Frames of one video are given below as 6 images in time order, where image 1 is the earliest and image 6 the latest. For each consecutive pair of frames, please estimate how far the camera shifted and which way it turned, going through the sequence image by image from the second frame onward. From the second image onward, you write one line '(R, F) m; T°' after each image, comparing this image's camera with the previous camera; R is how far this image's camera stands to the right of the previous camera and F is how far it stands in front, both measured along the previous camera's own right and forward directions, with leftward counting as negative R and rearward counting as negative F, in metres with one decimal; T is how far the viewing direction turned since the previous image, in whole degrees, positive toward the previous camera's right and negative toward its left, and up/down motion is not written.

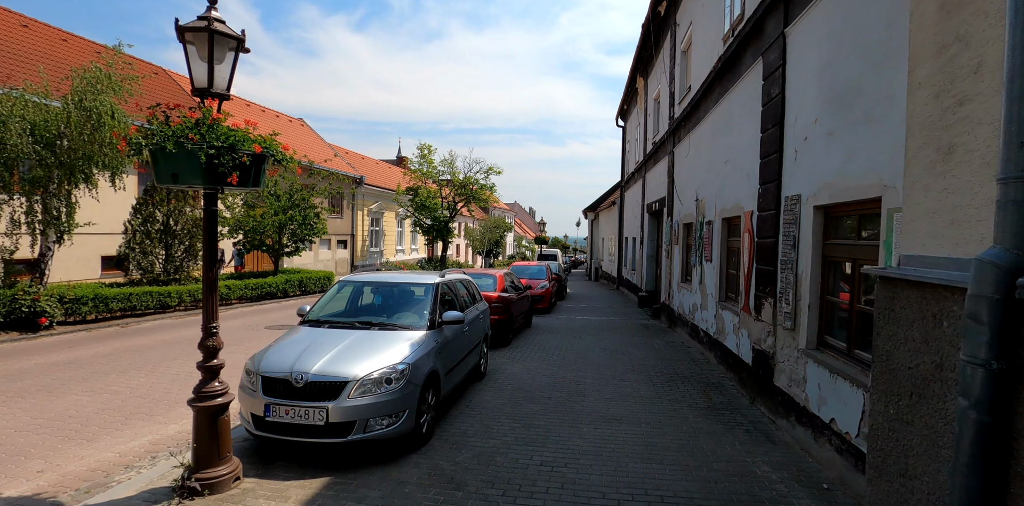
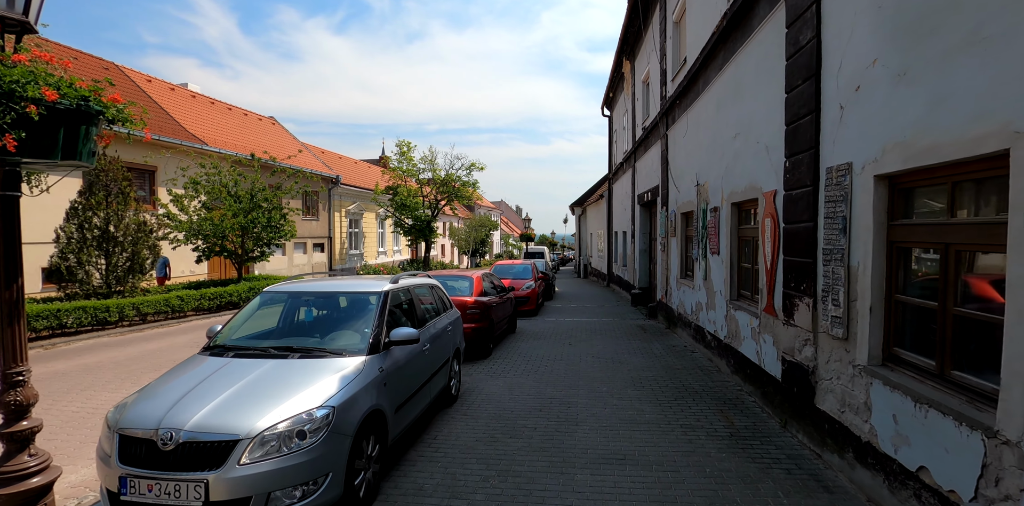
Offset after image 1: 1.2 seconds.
(+0.2, +1.2) m; +1°
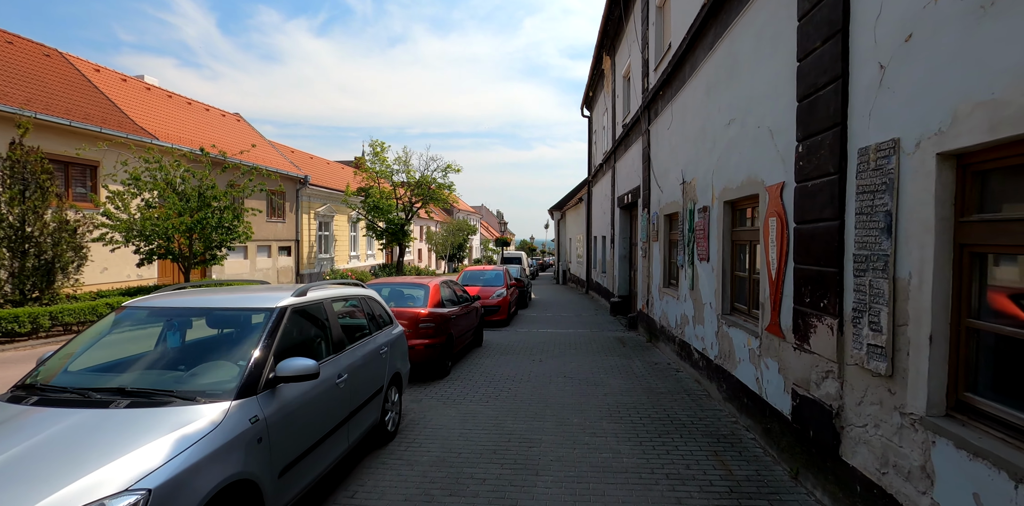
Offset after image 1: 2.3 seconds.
(+0.3, +1.0) m; +2°
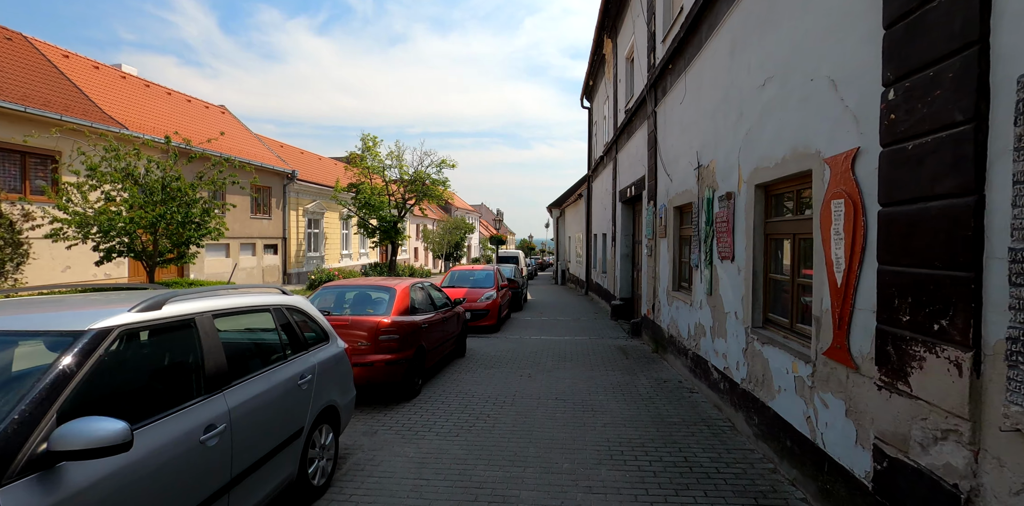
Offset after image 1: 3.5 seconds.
(+0.2, +1.2) m; 0°
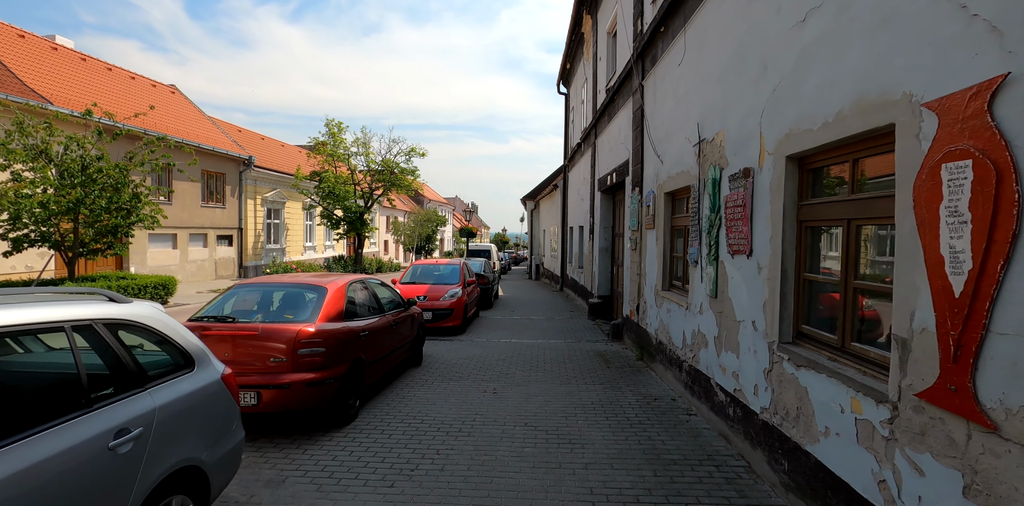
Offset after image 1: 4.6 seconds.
(+0.2, +1.2) m; +3°
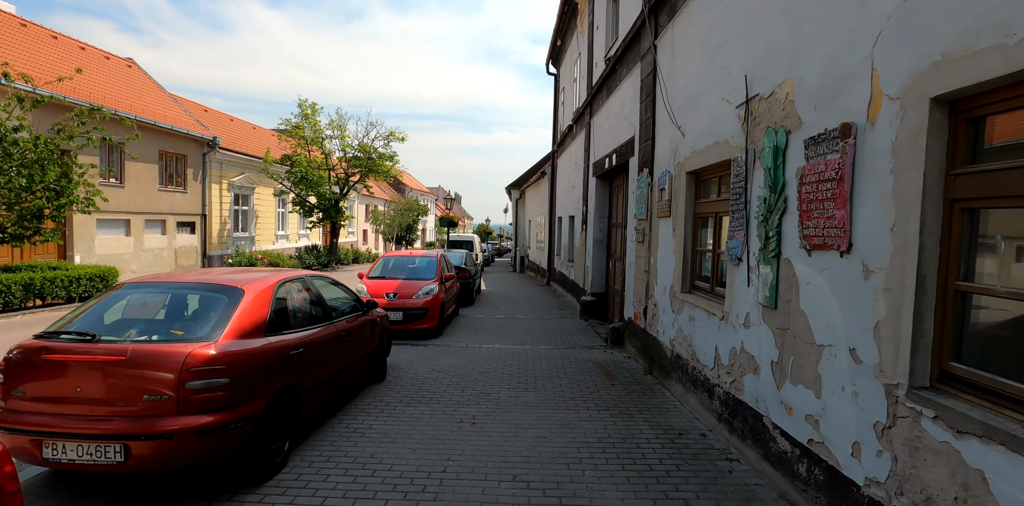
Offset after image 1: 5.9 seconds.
(0.0, +1.3) m; +2°
